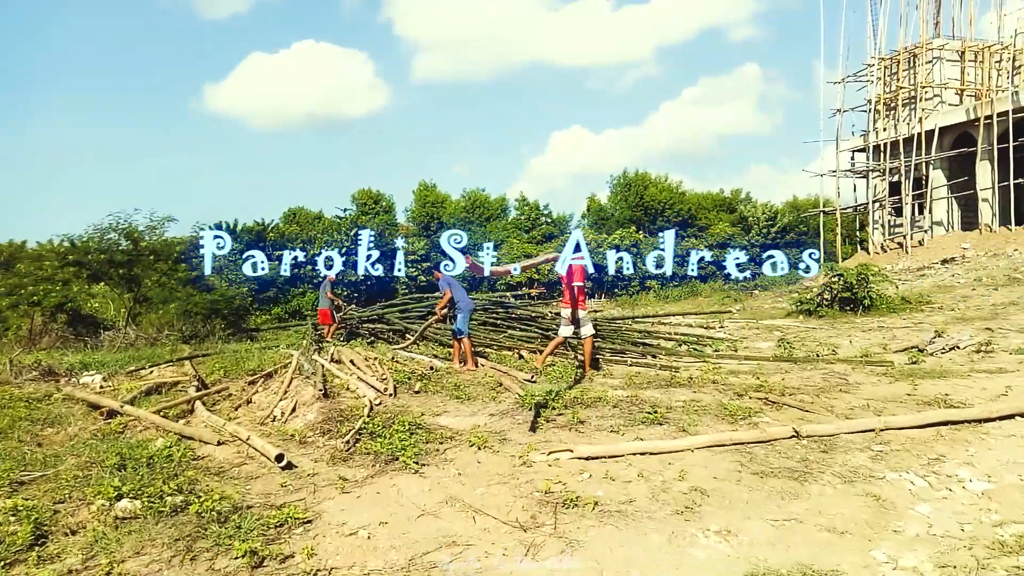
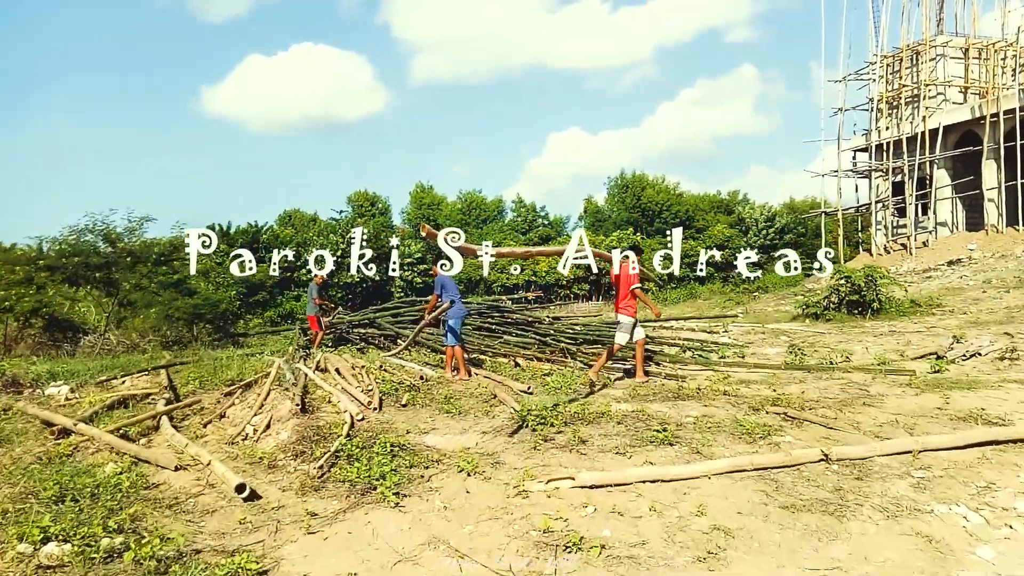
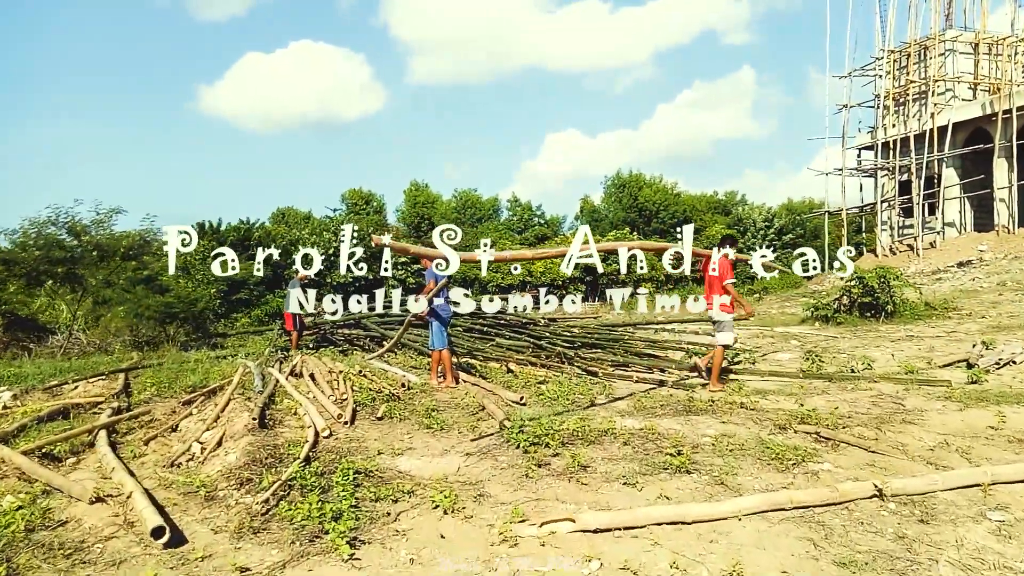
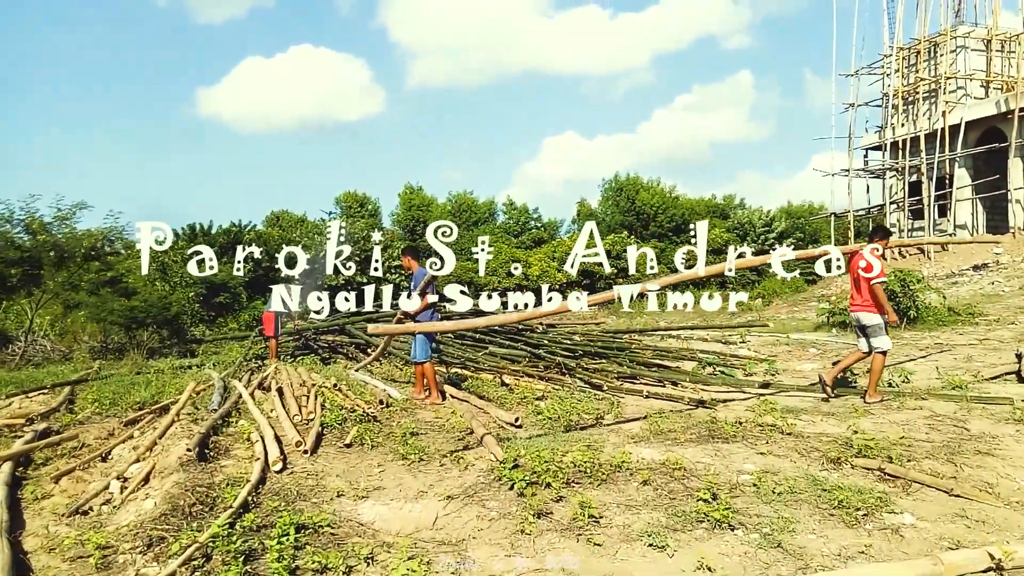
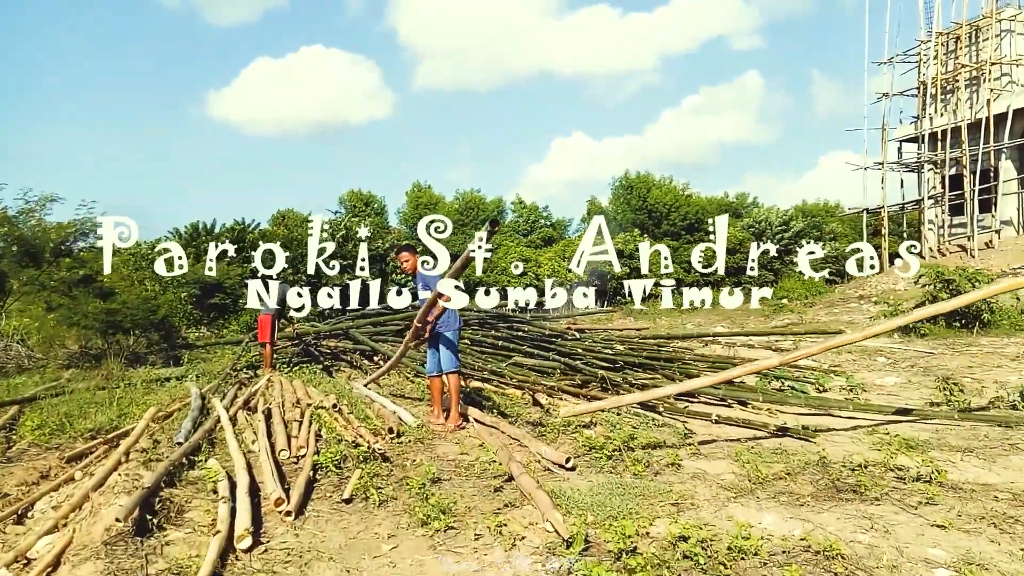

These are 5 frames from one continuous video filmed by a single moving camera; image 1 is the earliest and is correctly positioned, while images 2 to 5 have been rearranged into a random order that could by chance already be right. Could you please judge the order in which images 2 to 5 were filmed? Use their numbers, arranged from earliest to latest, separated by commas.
2, 3, 4, 5
